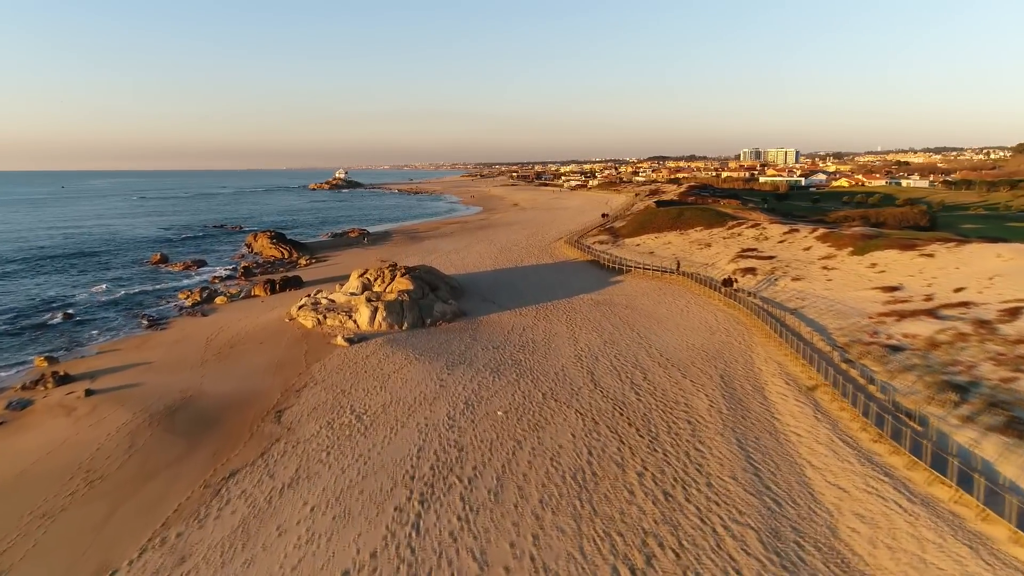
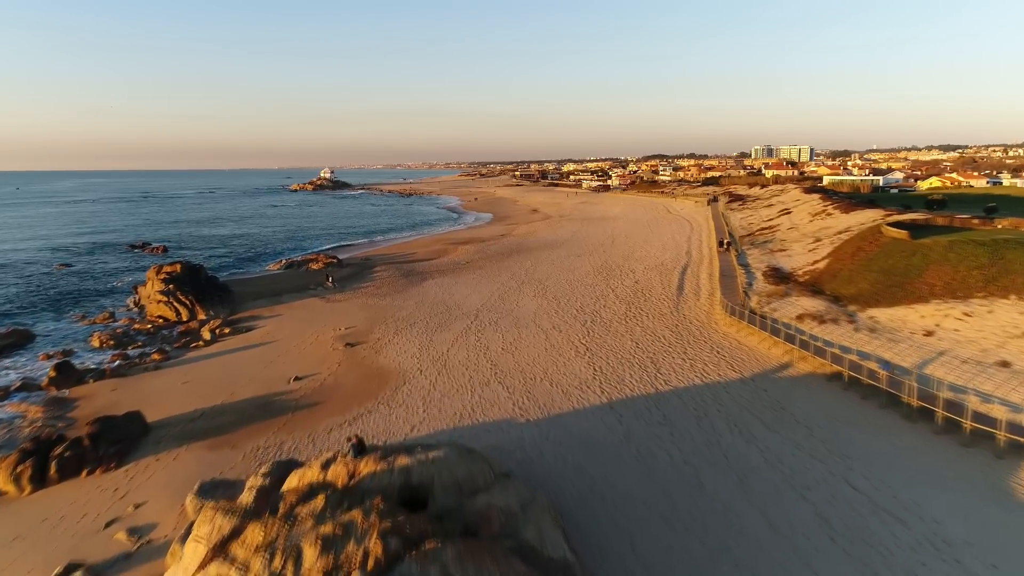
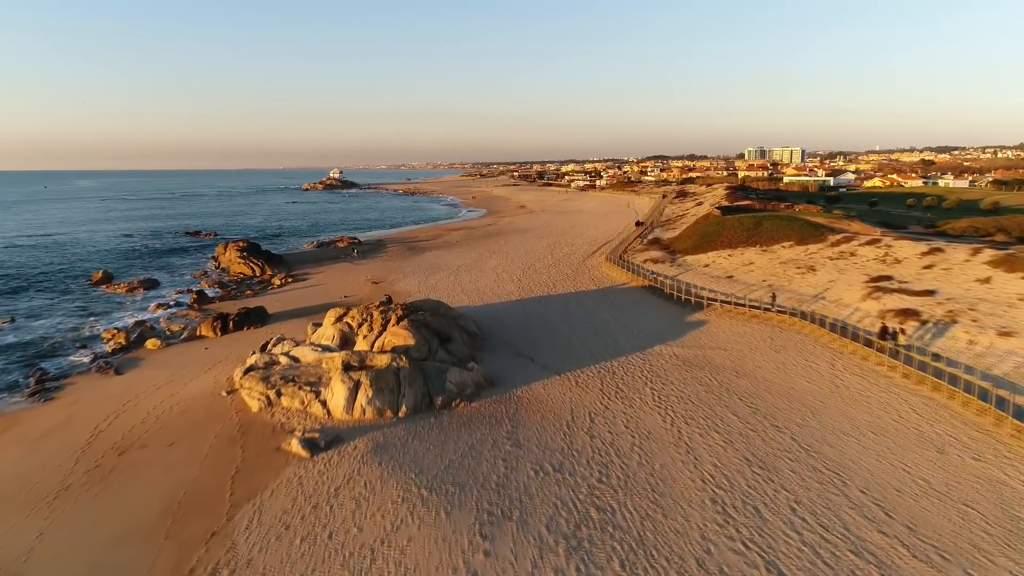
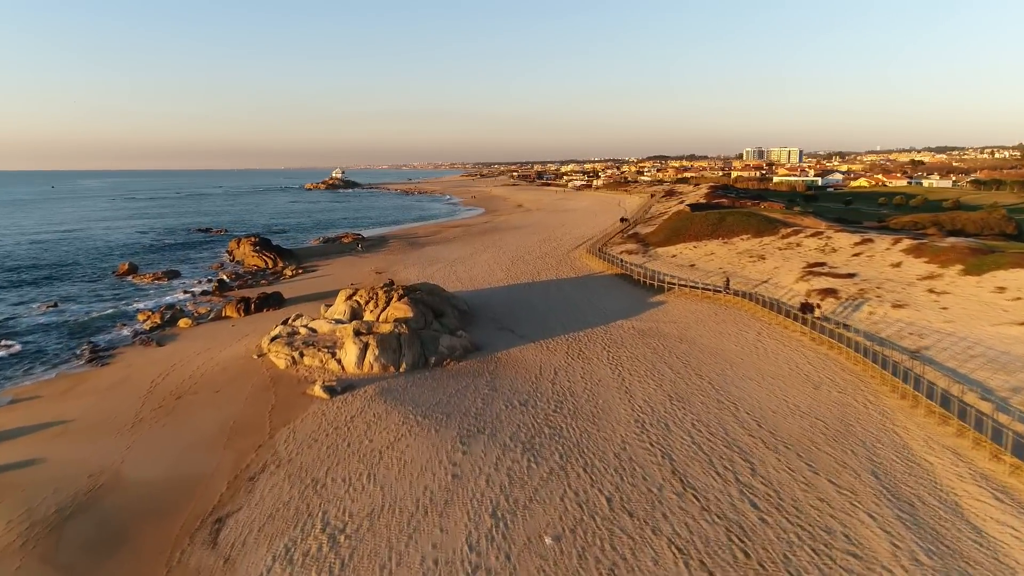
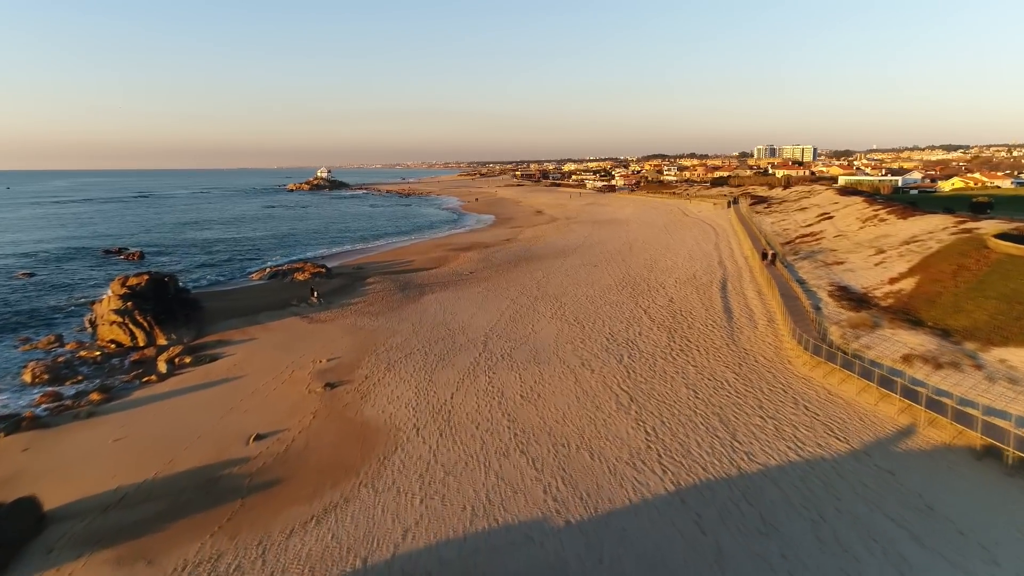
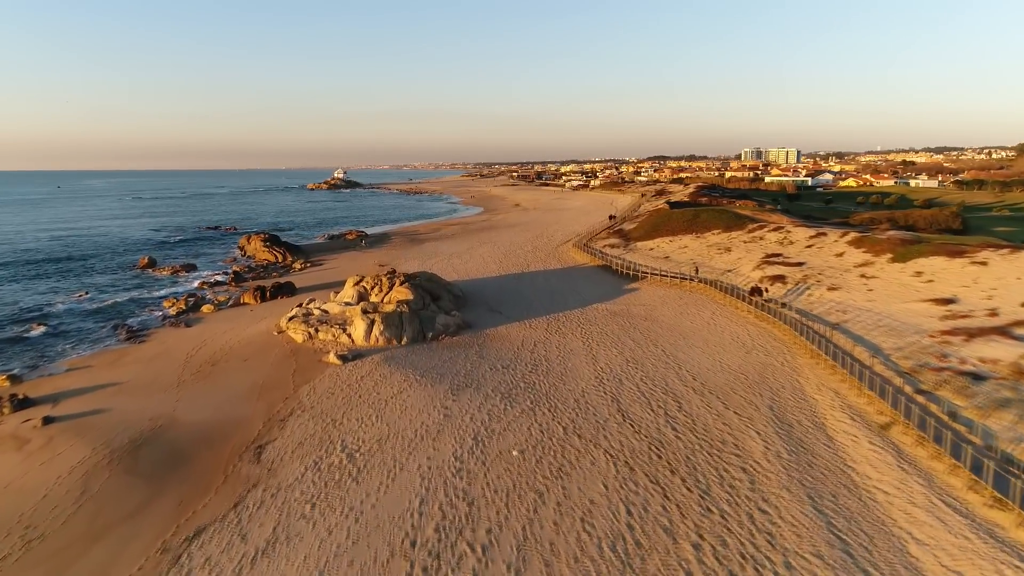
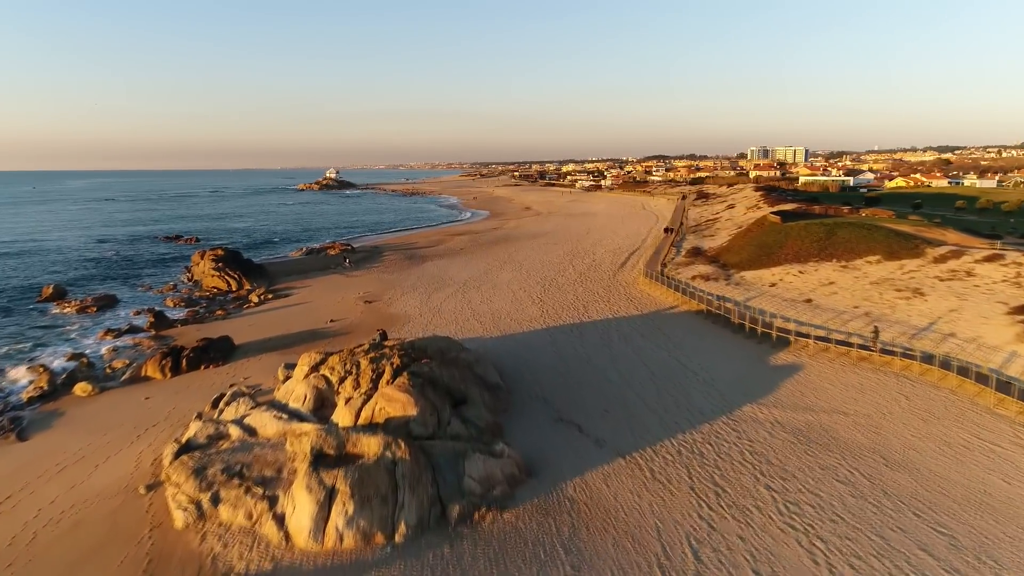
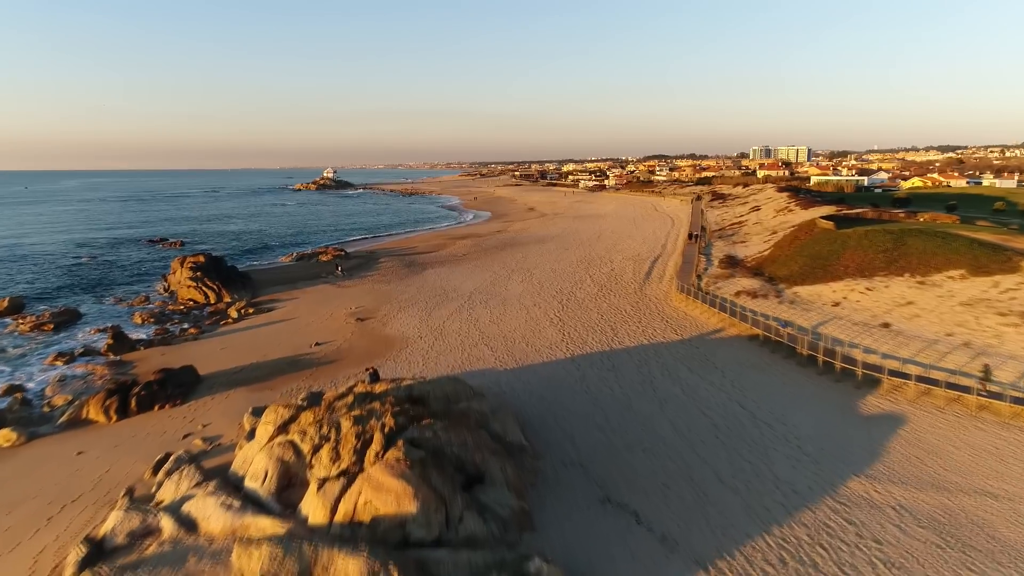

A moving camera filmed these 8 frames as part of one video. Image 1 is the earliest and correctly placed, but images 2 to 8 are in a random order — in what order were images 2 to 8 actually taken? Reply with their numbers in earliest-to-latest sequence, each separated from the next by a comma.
6, 4, 3, 7, 8, 2, 5
